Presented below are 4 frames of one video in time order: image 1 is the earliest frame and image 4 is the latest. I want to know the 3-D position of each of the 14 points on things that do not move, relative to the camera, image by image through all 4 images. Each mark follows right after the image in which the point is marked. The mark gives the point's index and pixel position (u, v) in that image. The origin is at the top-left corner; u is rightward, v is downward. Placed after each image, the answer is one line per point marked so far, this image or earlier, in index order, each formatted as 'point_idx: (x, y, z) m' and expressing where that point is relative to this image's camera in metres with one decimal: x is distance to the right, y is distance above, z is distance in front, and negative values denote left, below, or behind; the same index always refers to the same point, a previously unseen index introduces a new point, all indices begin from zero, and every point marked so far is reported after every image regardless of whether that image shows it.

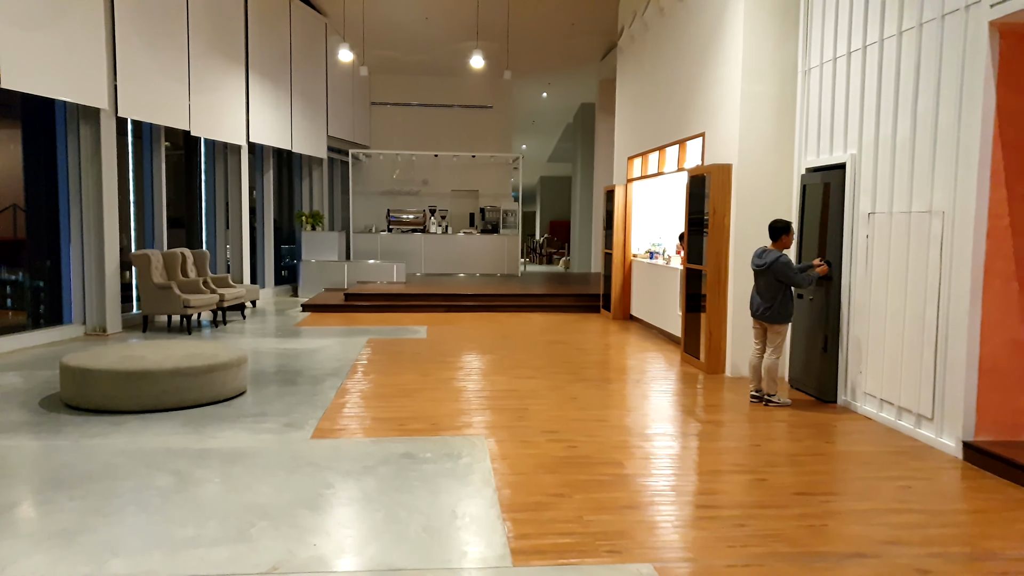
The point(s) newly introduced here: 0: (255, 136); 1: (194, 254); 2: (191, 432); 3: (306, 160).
0: (-3.2, +1.9, +10.1) m
1: (-3.3, +0.4, +8.5) m
2: (-1.6, -0.7, +4.0) m
3: (-3.1, +1.9, +12.2) m
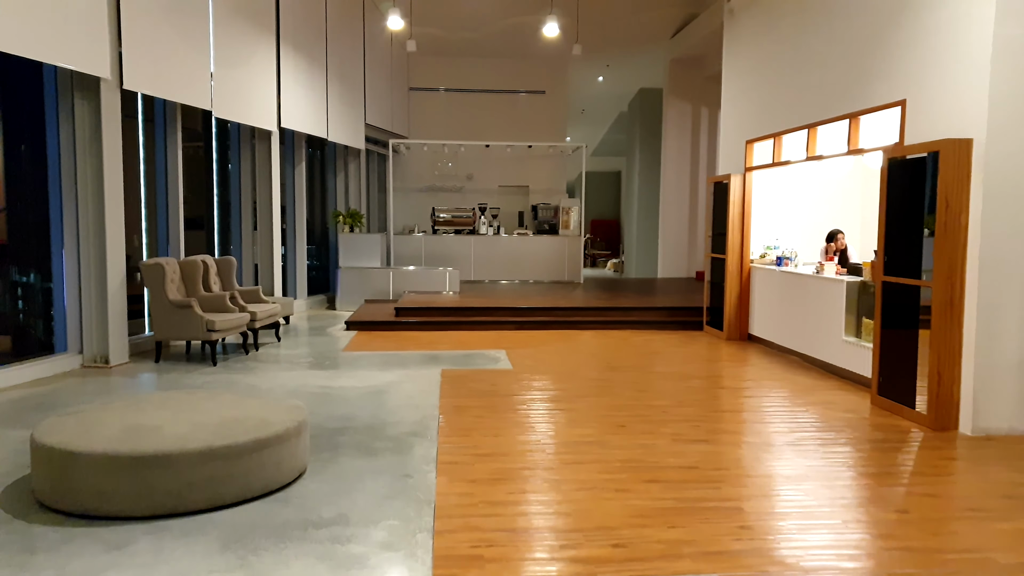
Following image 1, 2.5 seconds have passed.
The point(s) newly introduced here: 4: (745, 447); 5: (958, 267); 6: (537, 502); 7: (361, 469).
0: (-2.4, +1.8, +8.6) m
1: (-2.5, +0.2, +7.0) m
2: (-0.8, -0.8, +2.5) m
3: (-2.3, +1.8, +10.7) m
4: (+1.1, -0.8, +3.9) m
5: (+2.3, +0.1, +4.1) m
6: (+0.1, -0.8, +3.1) m
7: (-0.6, -0.8, +3.5) m
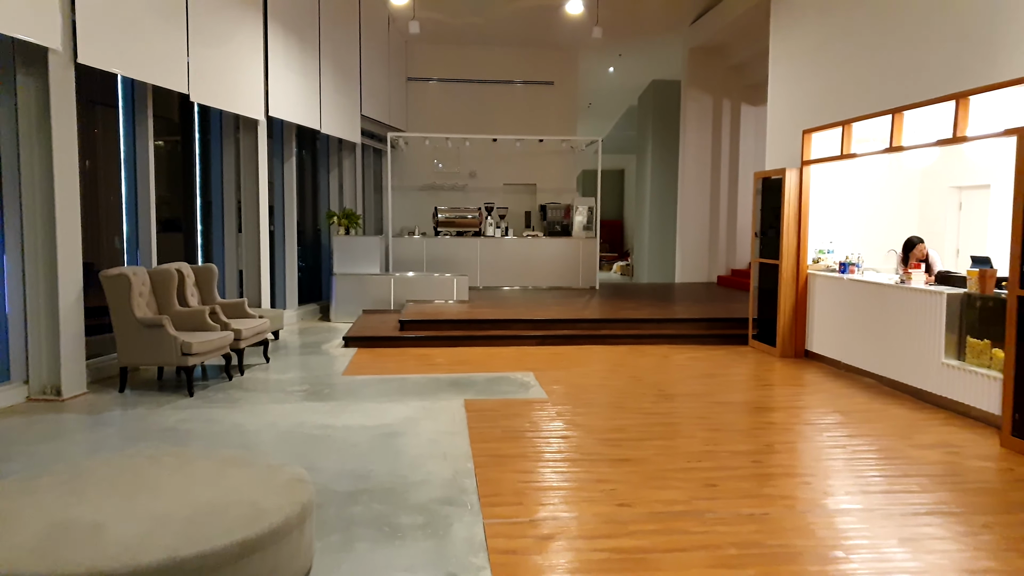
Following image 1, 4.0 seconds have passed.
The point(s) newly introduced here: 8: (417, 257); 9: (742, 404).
0: (-2.2, +1.7, +7.6) m
1: (-2.3, +0.1, +6.0) m
2: (-0.6, -0.9, +1.5) m
3: (-2.1, +1.7, +9.7) m
4: (+1.4, -0.9, +3.0) m
5: (+2.5, 0.0, +3.2) m
6: (+0.4, -0.9, +2.2) m
7: (-0.4, -0.9, +2.5) m
8: (-1.2, +0.4, +10.4) m
9: (+1.4, -0.7, +5.0) m
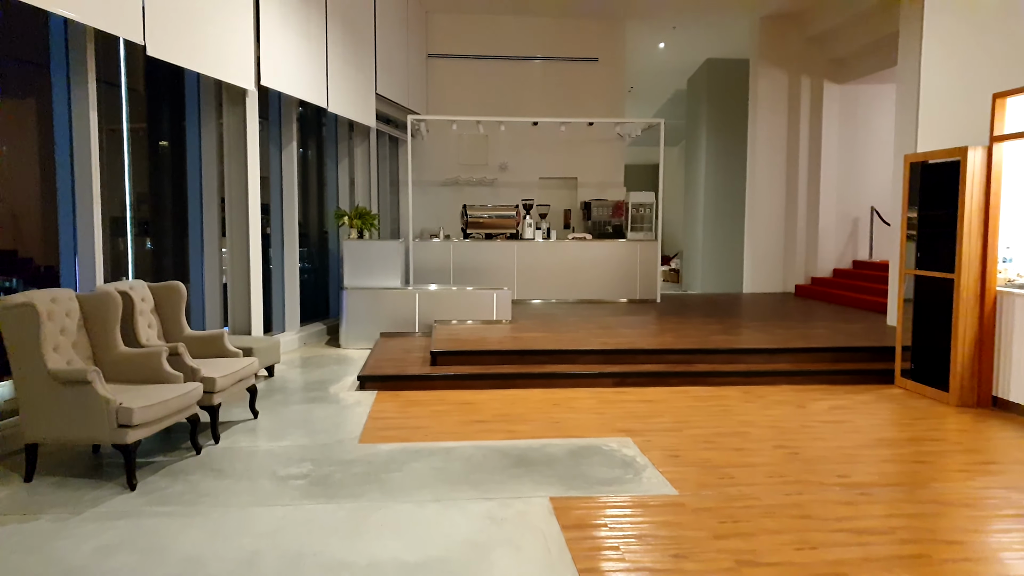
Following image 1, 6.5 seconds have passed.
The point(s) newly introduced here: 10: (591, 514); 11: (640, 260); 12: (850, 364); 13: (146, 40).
0: (-1.8, +1.5, +5.9) m
1: (-1.9, 0.0, +4.3) m
2: (-0.2, -1.1, -0.2) m
3: (-1.7, +1.6, +8.0) m
4: (+1.8, -1.0, +1.3) m
5: (+2.9, -0.1, +1.5) m
6: (+0.8, -1.0, +0.5) m
7: (0.0, -1.0, +0.8) m
8: (-0.8, +0.3, +8.7) m
9: (+1.8, -0.9, +3.2) m
10: (+0.3, -0.8, +3.0) m
11: (+1.4, +0.3, +9.0) m
12: (+2.3, -0.5, +5.6) m
13: (-2.0, +1.4, +4.4) m
